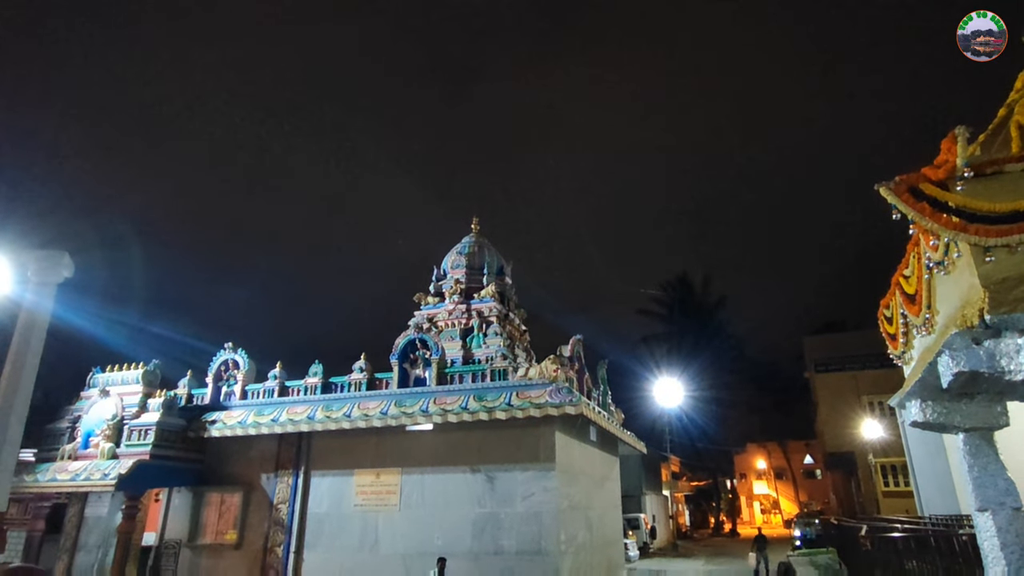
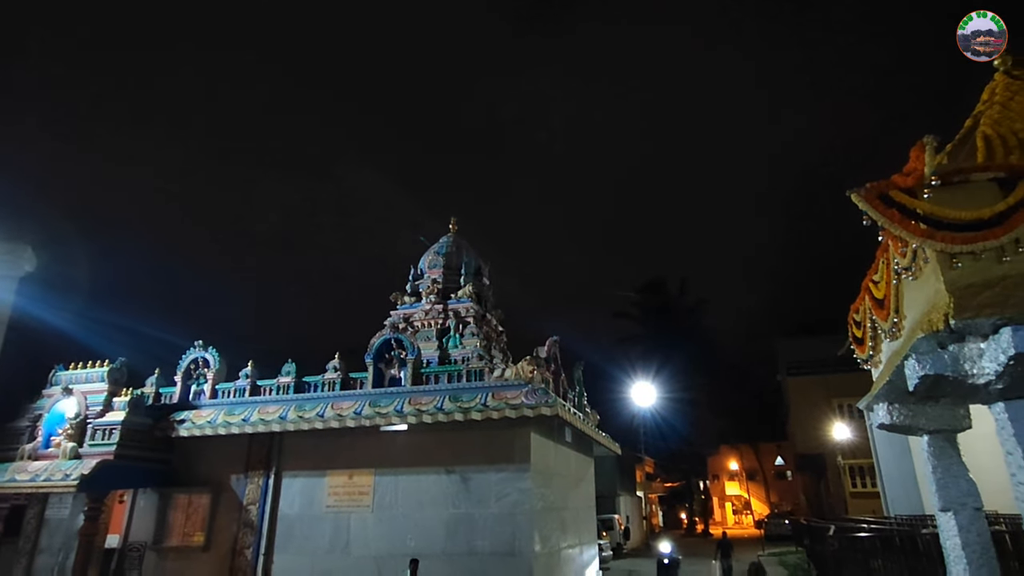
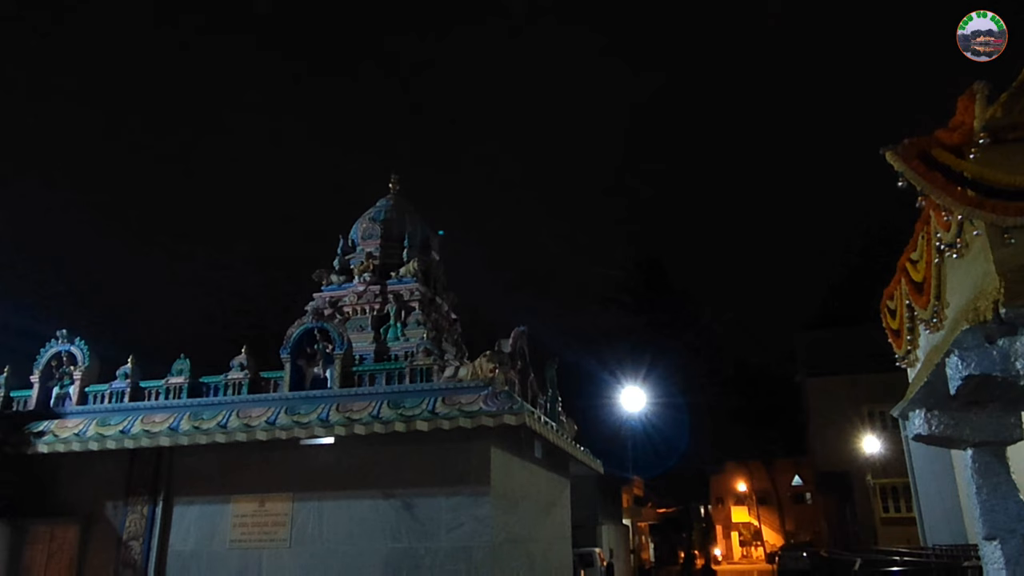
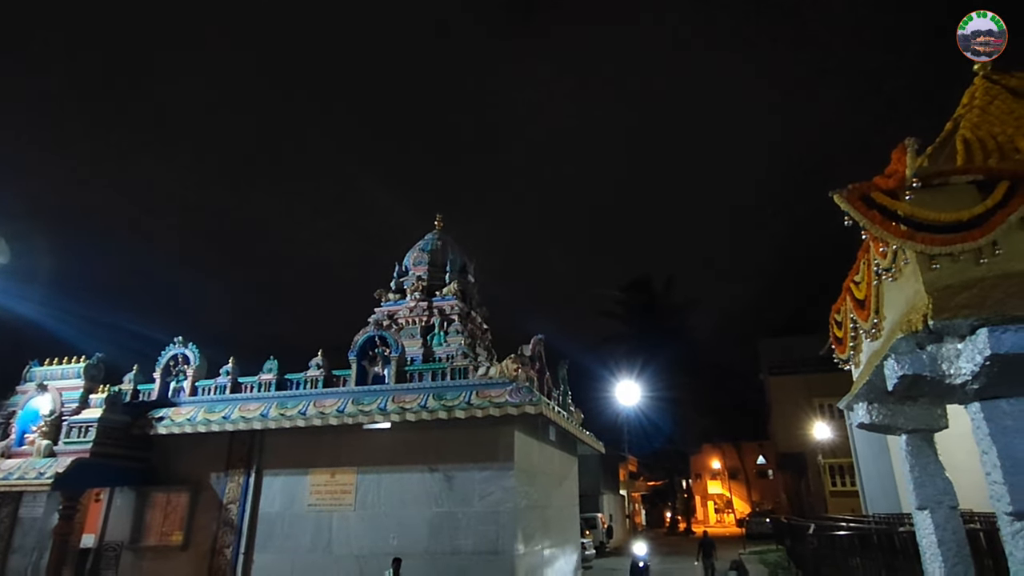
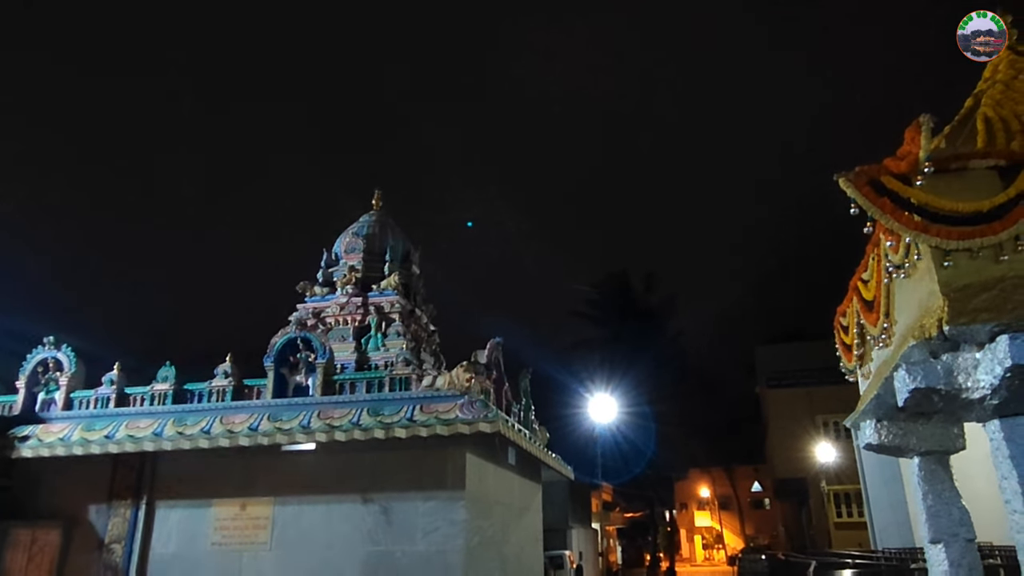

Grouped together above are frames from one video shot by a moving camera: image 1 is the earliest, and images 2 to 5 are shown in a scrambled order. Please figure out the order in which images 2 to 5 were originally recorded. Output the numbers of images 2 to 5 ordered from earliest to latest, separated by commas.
2, 4, 5, 3
